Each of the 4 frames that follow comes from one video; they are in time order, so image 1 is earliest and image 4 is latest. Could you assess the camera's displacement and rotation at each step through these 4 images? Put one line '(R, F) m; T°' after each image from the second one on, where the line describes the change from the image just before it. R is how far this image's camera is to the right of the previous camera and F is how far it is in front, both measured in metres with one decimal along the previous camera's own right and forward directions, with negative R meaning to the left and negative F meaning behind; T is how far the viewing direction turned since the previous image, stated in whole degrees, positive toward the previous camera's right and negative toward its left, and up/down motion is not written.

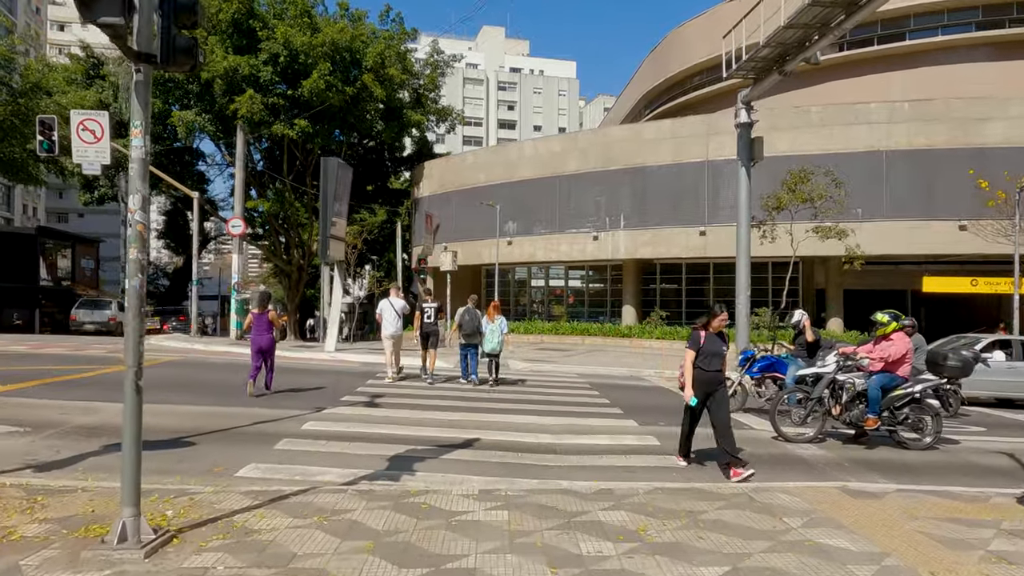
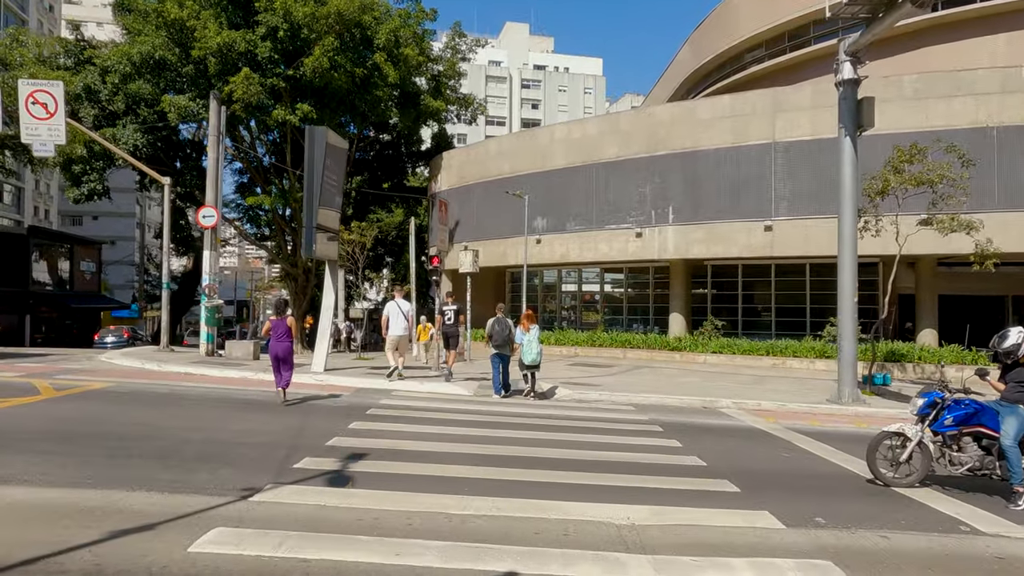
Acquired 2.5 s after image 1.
(-0.3, +3.7) m; -2°
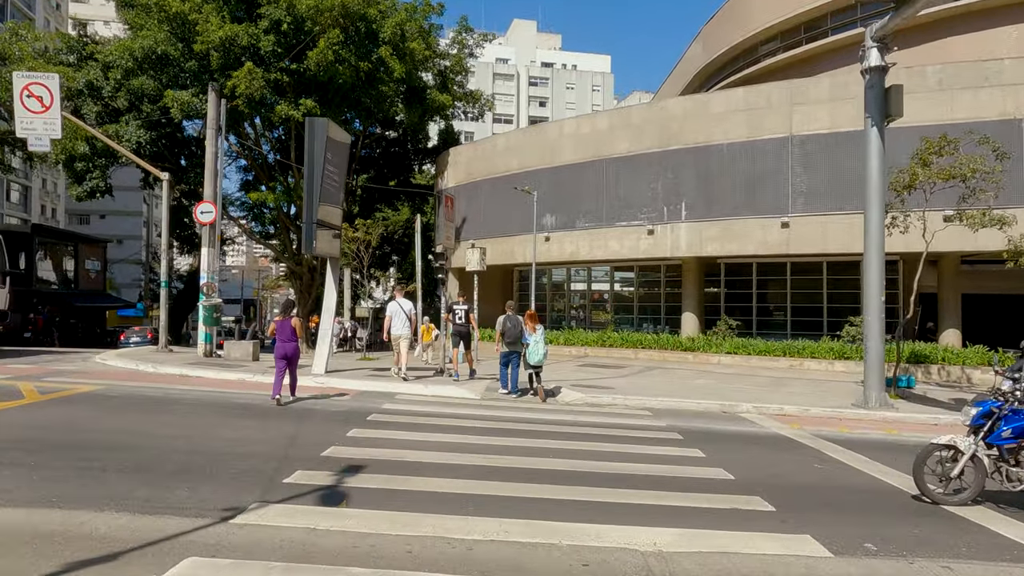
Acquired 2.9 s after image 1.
(0.0, +0.6) m; -1°
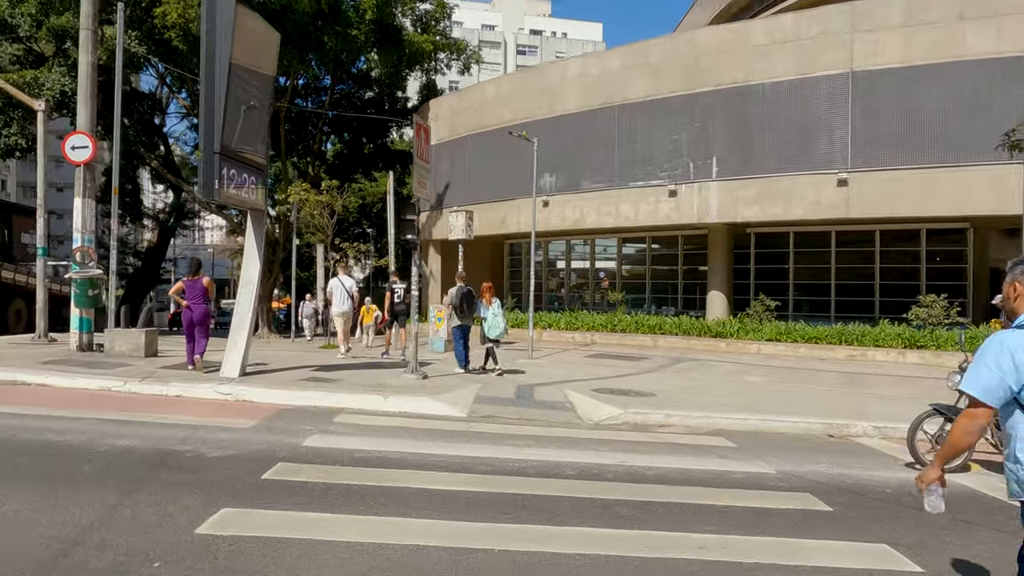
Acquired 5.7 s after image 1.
(-0.2, +4.0) m; +1°
